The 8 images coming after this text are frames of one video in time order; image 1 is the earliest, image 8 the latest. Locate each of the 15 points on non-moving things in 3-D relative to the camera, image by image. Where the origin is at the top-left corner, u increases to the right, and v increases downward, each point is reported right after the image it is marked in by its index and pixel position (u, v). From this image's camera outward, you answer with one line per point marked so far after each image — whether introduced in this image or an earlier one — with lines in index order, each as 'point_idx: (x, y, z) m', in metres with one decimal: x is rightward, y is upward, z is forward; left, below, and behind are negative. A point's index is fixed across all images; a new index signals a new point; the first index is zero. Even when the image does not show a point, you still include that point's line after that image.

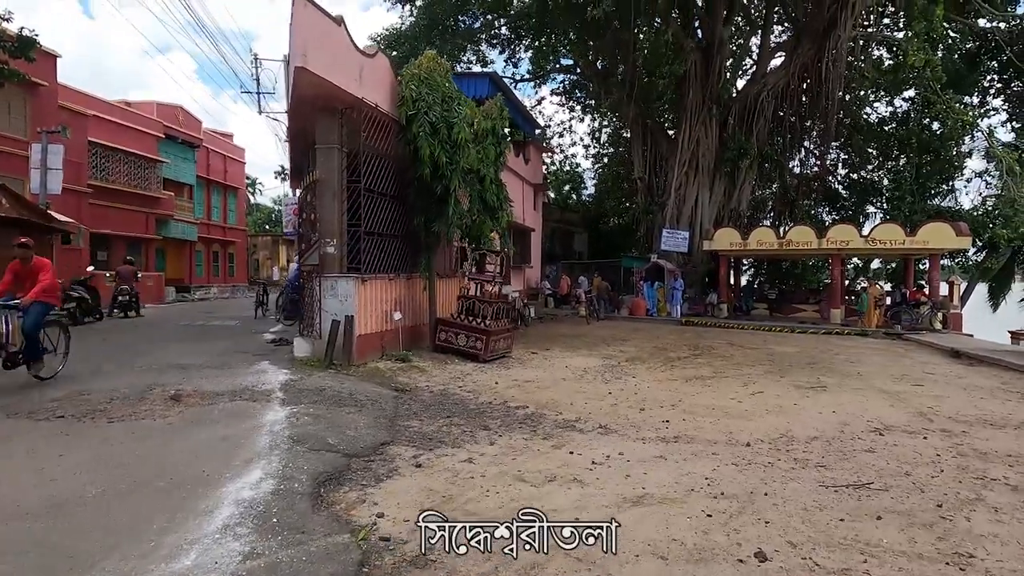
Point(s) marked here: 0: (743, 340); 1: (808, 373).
0: (+6.3, -1.4, +14.7) m
1: (+5.5, -1.6, +9.9) m
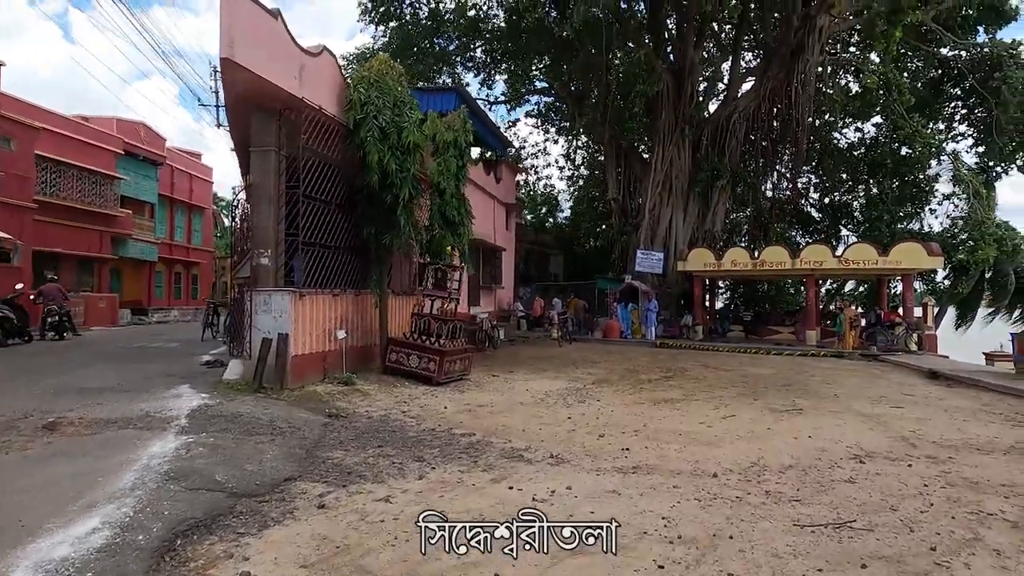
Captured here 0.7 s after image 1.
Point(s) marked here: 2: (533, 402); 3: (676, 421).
0: (+5.4, -2.0, +14.1) m
1: (+4.7, -1.9, +9.4) m
2: (+0.3, -1.7, +8.2) m
3: (+2.2, -1.8, +7.3) m
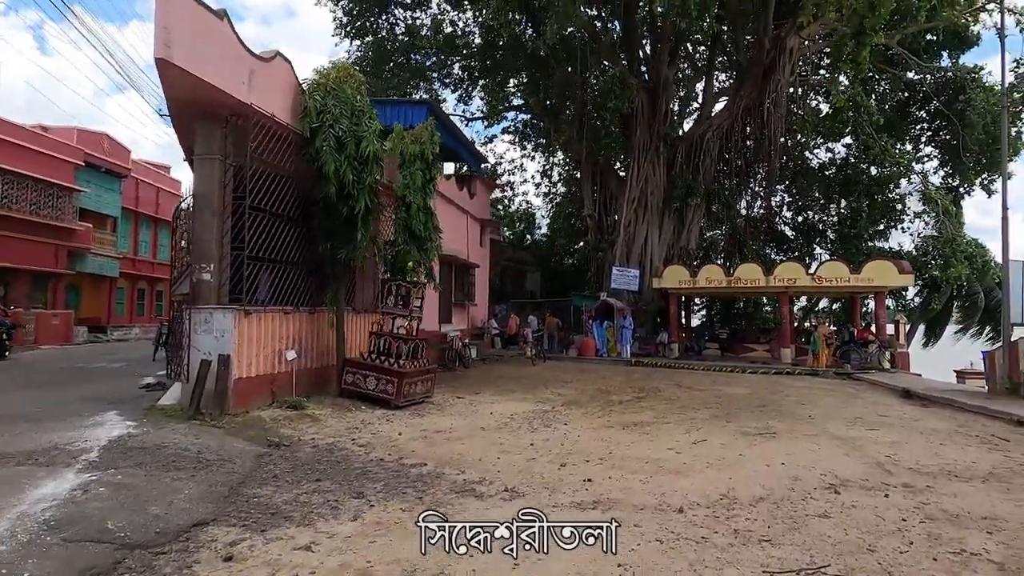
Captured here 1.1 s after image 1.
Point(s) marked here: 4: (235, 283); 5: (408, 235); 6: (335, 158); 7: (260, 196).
0: (+4.6, -2.4, +13.8) m
1: (+4.1, -2.2, +9.0) m
2: (-0.2, -2.0, +7.8) m
3: (+1.7, -2.1, +6.9) m
4: (-3.9, +0.1, +7.5) m
5: (-2.2, +1.1, +11.3) m
6: (-2.7, +2.0, +8.1) m
7: (-3.7, +1.4, +7.9) m
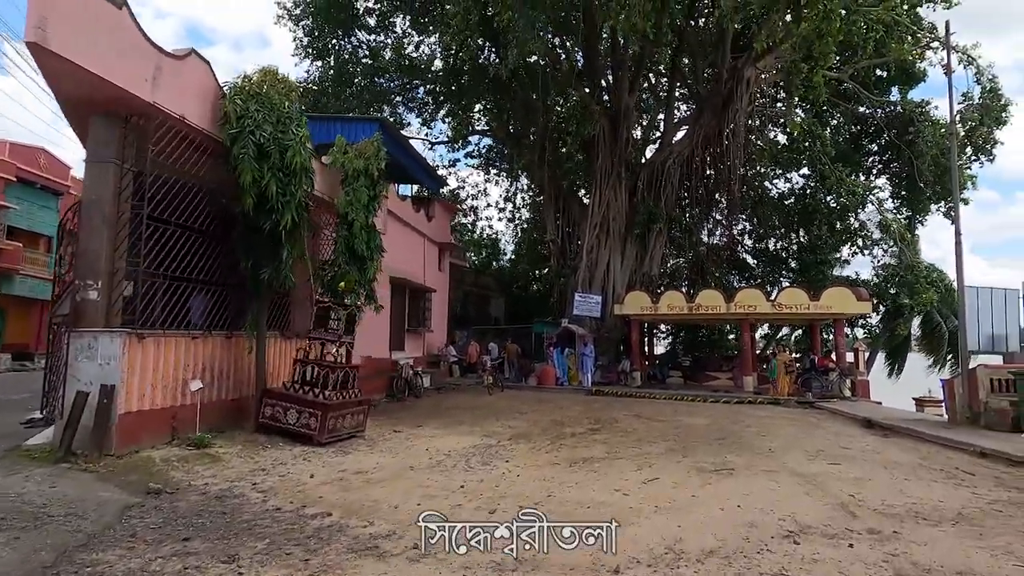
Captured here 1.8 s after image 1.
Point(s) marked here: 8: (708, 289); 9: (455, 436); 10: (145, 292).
0: (+3.4, -3.1, +13.2) m
1: (+3.2, -2.6, +8.4) m
2: (-1.1, -2.3, +7.0) m
3: (+0.9, -2.3, +6.2) m
4: (-4.7, -0.2, +6.6) m
5: (-3.2, +0.7, +10.6) m
6: (-3.6, +1.7, +7.4) m
7: (-4.6, +1.1, +7.1) m
8: (+6.8, 0.0, +18.6) m
9: (-1.0, -2.6, +9.3) m
10: (-4.6, -0.1, +6.8) m
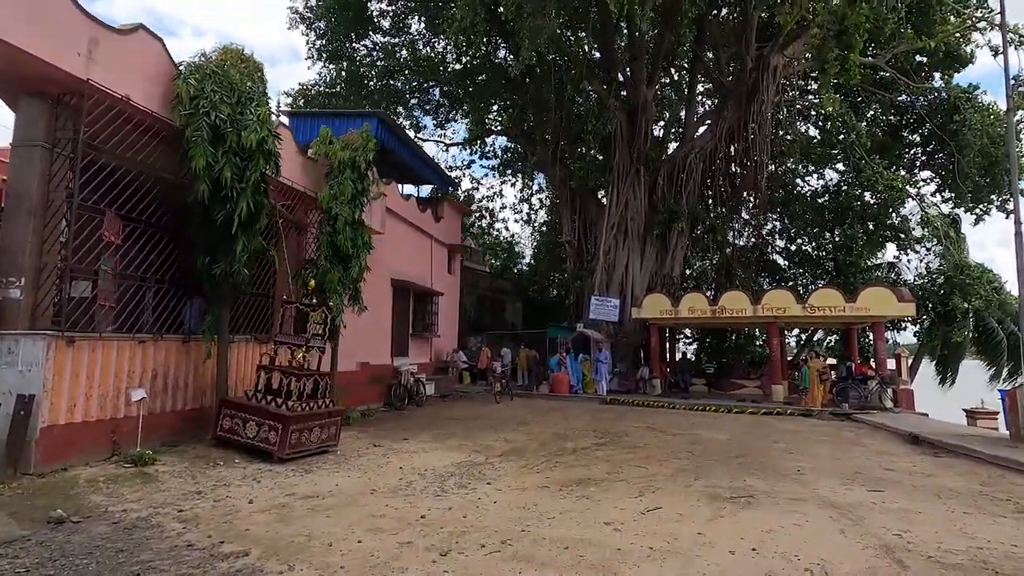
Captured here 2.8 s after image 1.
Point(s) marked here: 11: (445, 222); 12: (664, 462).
0: (+3.5, -3.1, +12.1) m
1: (+3.0, -2.5, +7.3) m
2: (-1.3, -2.3, +6.1) m
3: (+0.6, -2.3, +5.2) m
4: (-5.0, -0.2, +5.9) m
5: (-3.3, +0.7, +9.8) m
6: (-3.8, +1.7, +6.7) m
7: (-4.8, +1.1, +6.4) m
8: (+7.1, -0.1, +17.3) m
9: (-1.1, -2.5, +8.4) m
10: (-4.8, 0.0, +6.1) m
11: (-2.5, +2.4, +19.9) m
12: (+2.3, -2.6, +8.1) m
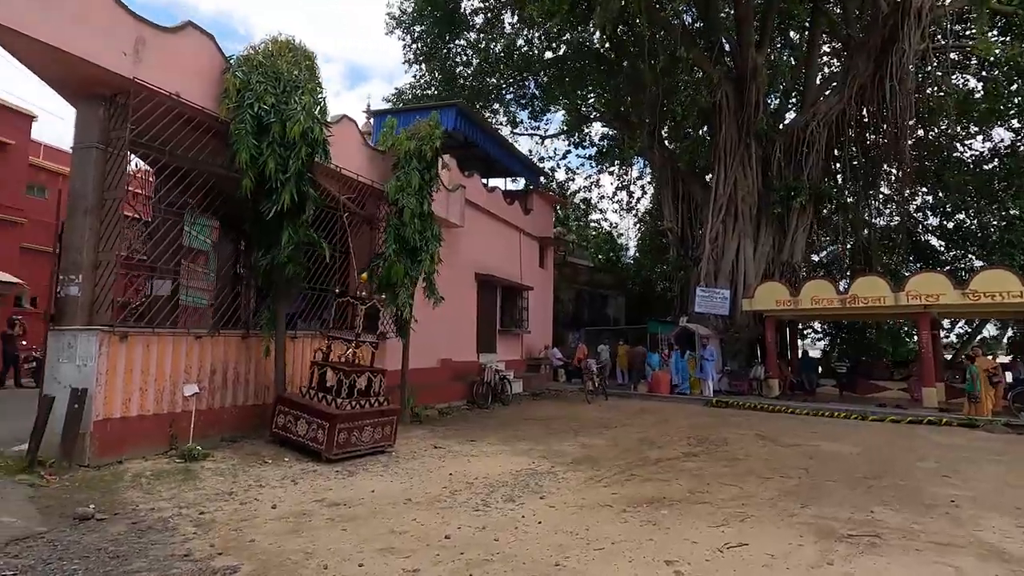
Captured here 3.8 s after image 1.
0: (+5.2, -2.8, +10.4) m
1: (+3.7, -2.3, +5.8) m
2: (-0.8, -2.1, +5.4) m
3: (+0.9, -2.1, +4.2) m
4: (-4.5, -0.1, +6.1) m
5: (-2.0, +0.8, +9.5) m
6: (-3.2, +1.8, +6.6) m
7: (-4.3, +1.1, +6.5) m
8: (+9.8, +0.3, +14.7) m
9: (-0.1, -2.4, +7.7) m
10: (-4.3, 0.0, +6.2) m
11: (+0.8, +2.6, +19.3) m
12: (+3.2, -2.4, +6.7) m
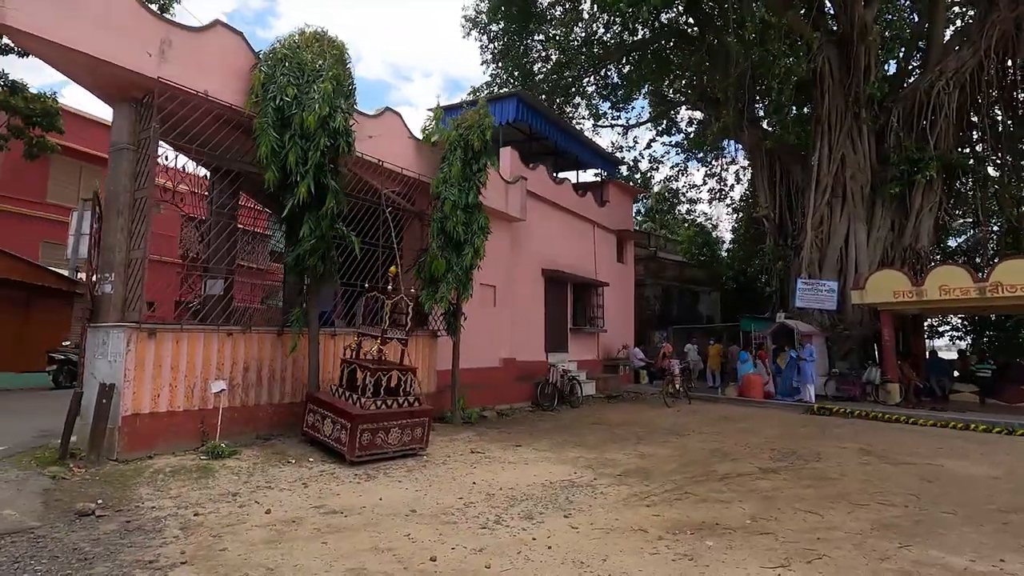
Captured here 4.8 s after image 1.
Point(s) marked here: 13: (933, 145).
0: (+6.2, -2.5, +8.6) m
1: (+3.9, -2.1, +4.4) m
2: (-0.7, -2.0, +4.9) m
3: (+0.8, -1.9, +3.4) m
4: (-4.2, -0.1, +6.2) m
5: (-1.2, +0.8, +9.1) m
6: (-2.9, +1.8, +6.4) m
7: (-3.9, +1.2, +6.6) m
8: (+11.4, +0.6, +12.1) m
9: (+0.5, -2.3, +7.0) m
10: (-3.9, 0.0, +6.3) m
11: (+3.3, +2.8, +18.2) m
12: (+3.5, -2.2, +5.4) m
13: (+12.9, +4.3, +16.4) m
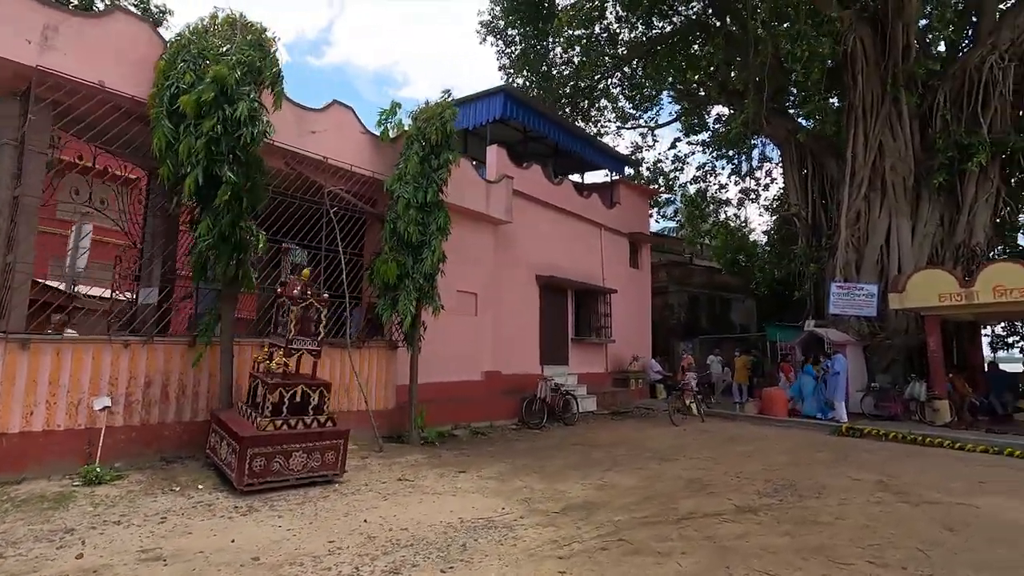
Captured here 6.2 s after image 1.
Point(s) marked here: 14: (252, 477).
0: (+5.5, -2.5, +7.1) m
1: (+2.8, -2.0, +3.1) m
2: (-1.7, -2.0, +4.0) m
3: (-0.3, -1.9, +2.4) m
4: (-5.1, -0.2, +5.6) m
5: (-1.8, +0.7, +8.3) m
6: (-3.8, +1.8, +5.8) m
7: (-4.8, +1.1, +6.0) m
8: (+10.9, +0.6, +10.2) m
9: (-0.4, -2.3, +6.0) m
10: (-4.8, 0.0, +5.8) m
11: (+3.5, +2.5, +17.0) m
12: (+2.5, -2.2, +4.2) m
13: (+12.8, +4.2, +14.4) m
14: (-2.6, -1.9, +5.4) m
